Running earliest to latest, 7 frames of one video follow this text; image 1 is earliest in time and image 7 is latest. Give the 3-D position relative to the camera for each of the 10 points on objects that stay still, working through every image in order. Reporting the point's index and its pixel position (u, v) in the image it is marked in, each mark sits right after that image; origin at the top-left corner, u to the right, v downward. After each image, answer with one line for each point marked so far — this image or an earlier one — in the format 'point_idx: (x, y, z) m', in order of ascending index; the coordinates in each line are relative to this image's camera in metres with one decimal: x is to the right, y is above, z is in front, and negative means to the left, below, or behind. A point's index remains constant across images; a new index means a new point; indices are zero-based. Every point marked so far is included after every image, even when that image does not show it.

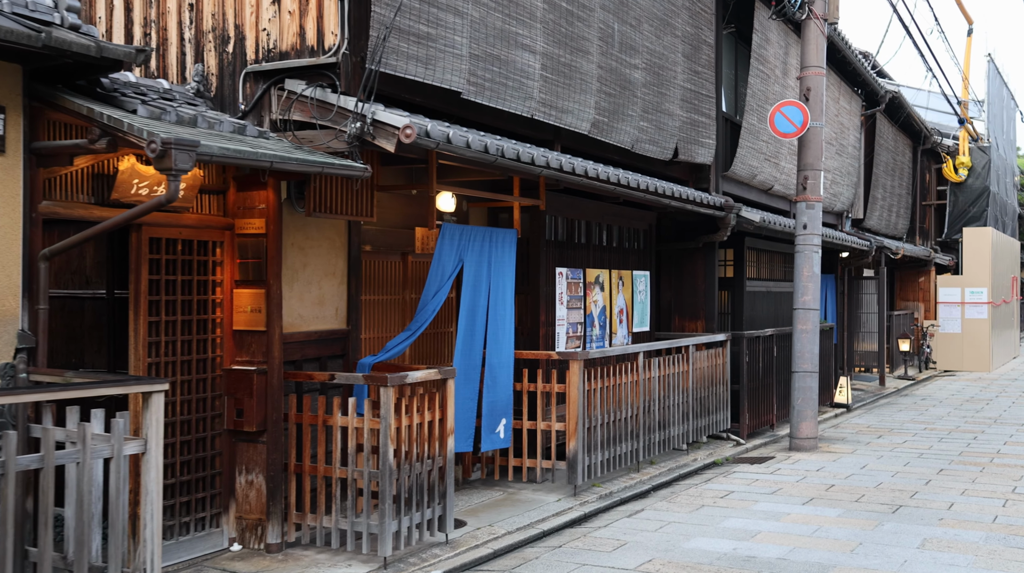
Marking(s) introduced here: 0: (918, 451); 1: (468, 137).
0: (+5.7, -2.3, +15.3) m
1: (-0.4, +1.2, +8.8) m
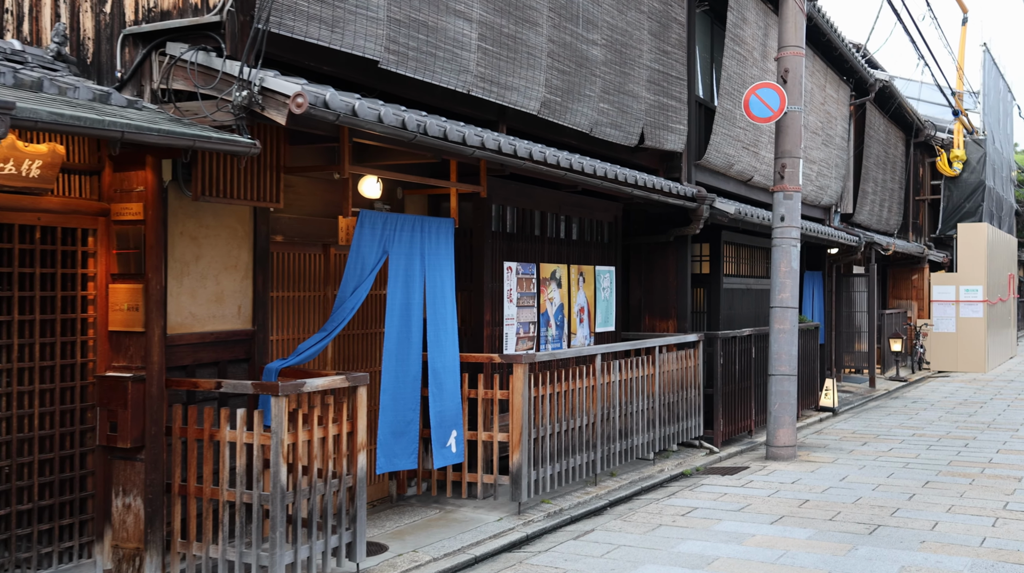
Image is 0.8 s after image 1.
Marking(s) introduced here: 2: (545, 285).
0: (+5.1, -2.3, +14.2) m
1: (-0.9, +1.2, +7.7) m
2: (+0.4, 0.0, +12.3) m
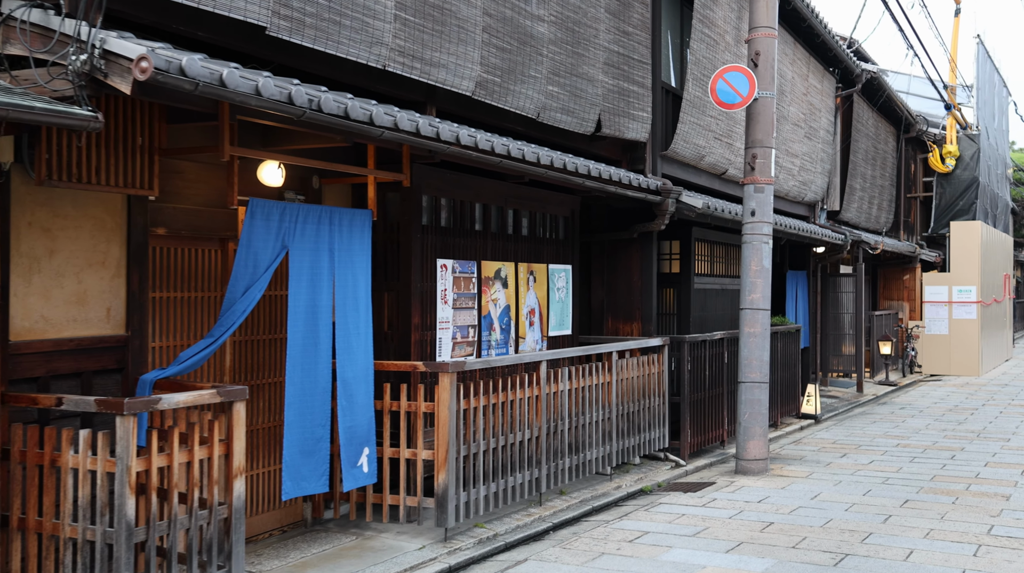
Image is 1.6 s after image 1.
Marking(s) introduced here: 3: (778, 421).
0: (+4.5, -2.3, +13.2) m
1: (-1.6, +1.2, +6.6) m
2: (-0.3, 0.0, +11.2) m
3: (+4.4, -2.3, +18.3) m
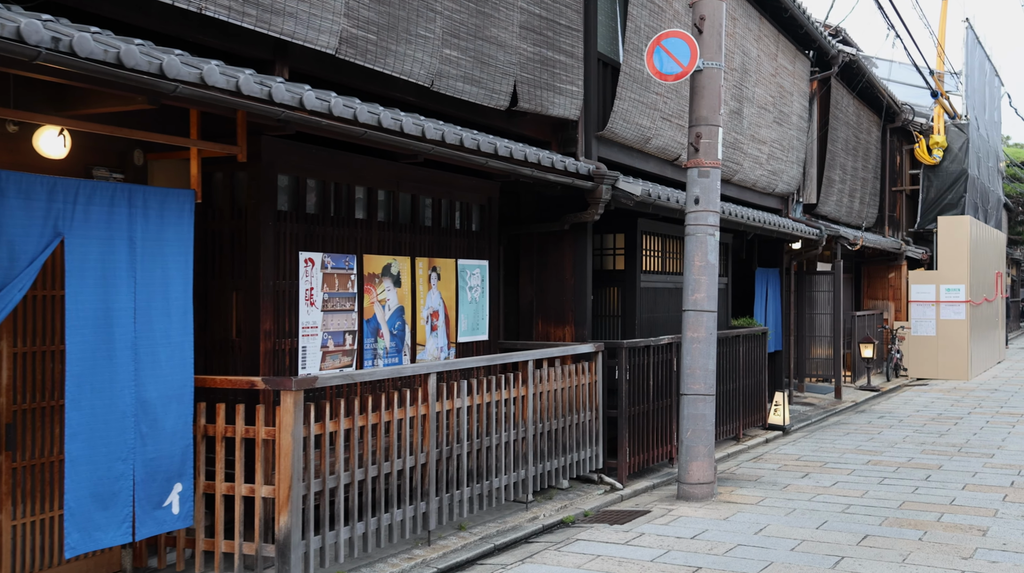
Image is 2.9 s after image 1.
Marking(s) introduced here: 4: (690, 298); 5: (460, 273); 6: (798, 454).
0: (+3.5, -2.3, +11.5) m
1: (-2.5, +1.3, +4.9) m
2: (-1.2, 0.0, +9.5) m
3: (+3.5, -2.2, +16.6) m
4: (+1.9, -0.1, +11.7) m
5: (-0.5, +0.1, +11.1) m
6: (+4.0, -2.3, +15.1) m
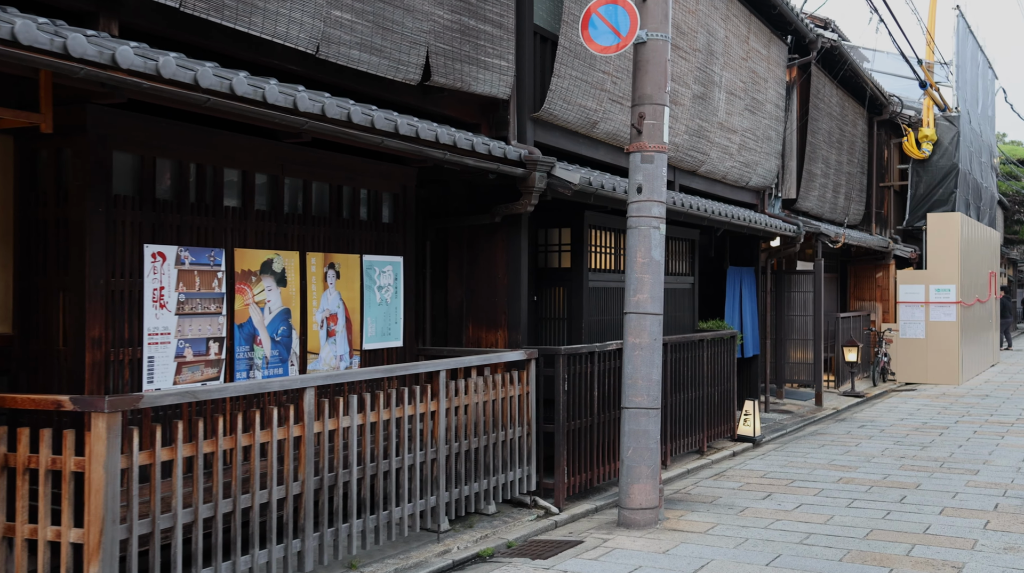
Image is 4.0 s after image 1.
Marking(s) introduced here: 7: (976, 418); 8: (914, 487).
0: (+2.7, -2.2, +10.1) m
1: (-3.3, +1.3, +3.6) m
2: (-2.0, 0.0, +8.2) m
3: (+2.7, -2.2, +15.3) m
4: (+1.1, -0.1, +10.4) m
5: (-1.3, +0.1, +9.7) m
6: (+3.2, -2.3, +13.8) m
7: (+8.4, -2.4, +19.7) m
8: (+4.5, -2.3, +12.3) m
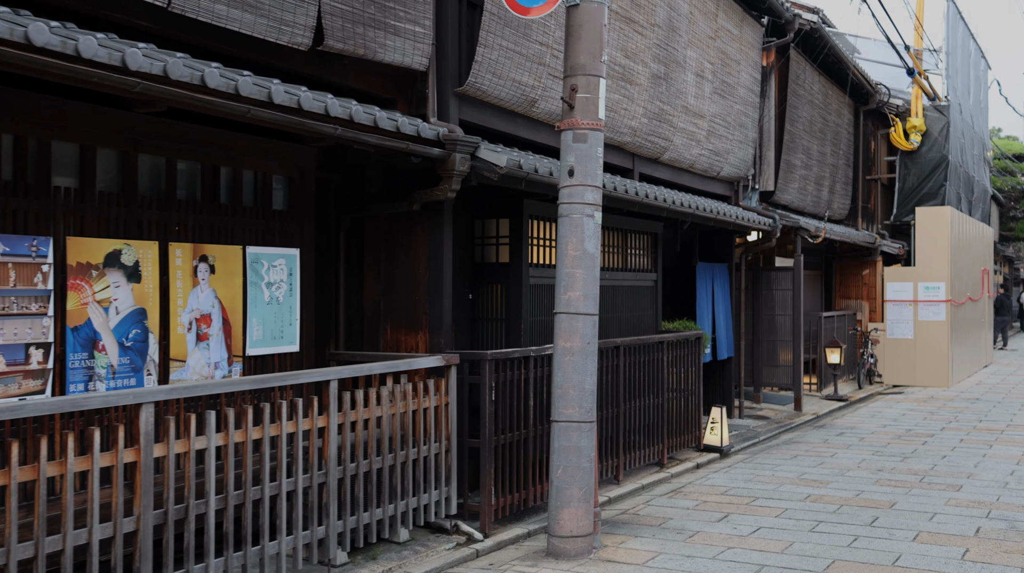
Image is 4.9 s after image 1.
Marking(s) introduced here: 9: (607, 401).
0: (+2.0, -2.2, +8.9) m
1: (-4.0, +1.3, +2.3) m
2: (-2.7, +0.1, +6.9) m
3: (+2.0, -2.2, +14.0) m
4: (+0.4, -0.1, +9.1) m
5: (-2.0, +0.2, +8.4) m
6: (+2.5, -2.3, +12.5) m
7: (+7.6, -2.3, +18.5) m
8: (+3.8, -2.2, +11.1) m
9: (+1.1, -1.3, +12.6) m
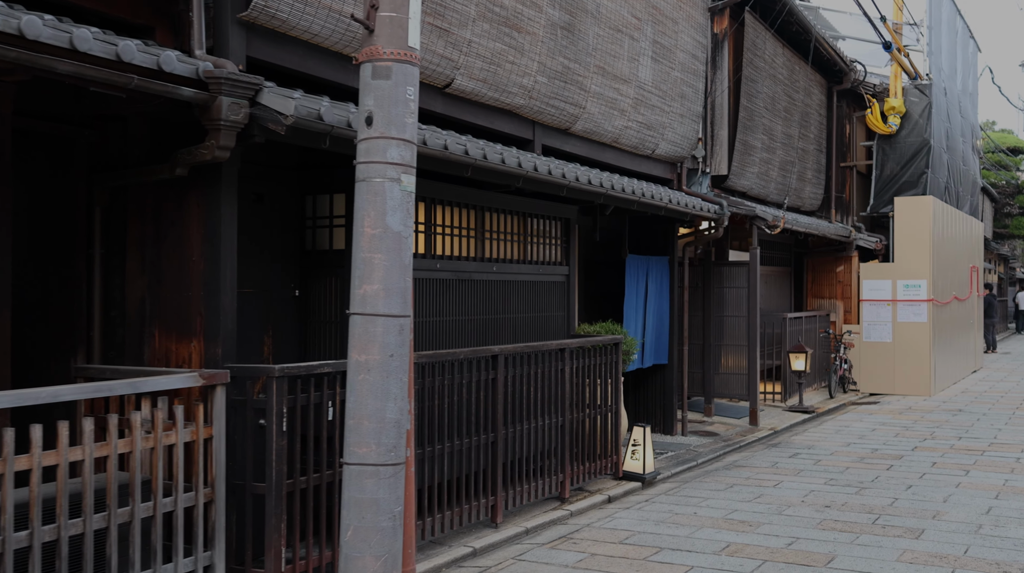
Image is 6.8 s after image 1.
0: (+0.6, -2.2, +6.4) m
1: (-5.3, +1.3, -0.2) m
2: (-4.1, +0.1, +4.4) m
3: (+0.6, -2.1, +11.5) m
4: (-0.9, 0.0, +6.6) m
5: (-3.4, +0.2, +5.9) m
6: (+1.1, -2.2, +10.0) m
7: (+6.2, -2.3, +16.0) m
8: (+2.4, -2.2, +8.5) m
9: (-0.3, -1.3, +10.1) m
